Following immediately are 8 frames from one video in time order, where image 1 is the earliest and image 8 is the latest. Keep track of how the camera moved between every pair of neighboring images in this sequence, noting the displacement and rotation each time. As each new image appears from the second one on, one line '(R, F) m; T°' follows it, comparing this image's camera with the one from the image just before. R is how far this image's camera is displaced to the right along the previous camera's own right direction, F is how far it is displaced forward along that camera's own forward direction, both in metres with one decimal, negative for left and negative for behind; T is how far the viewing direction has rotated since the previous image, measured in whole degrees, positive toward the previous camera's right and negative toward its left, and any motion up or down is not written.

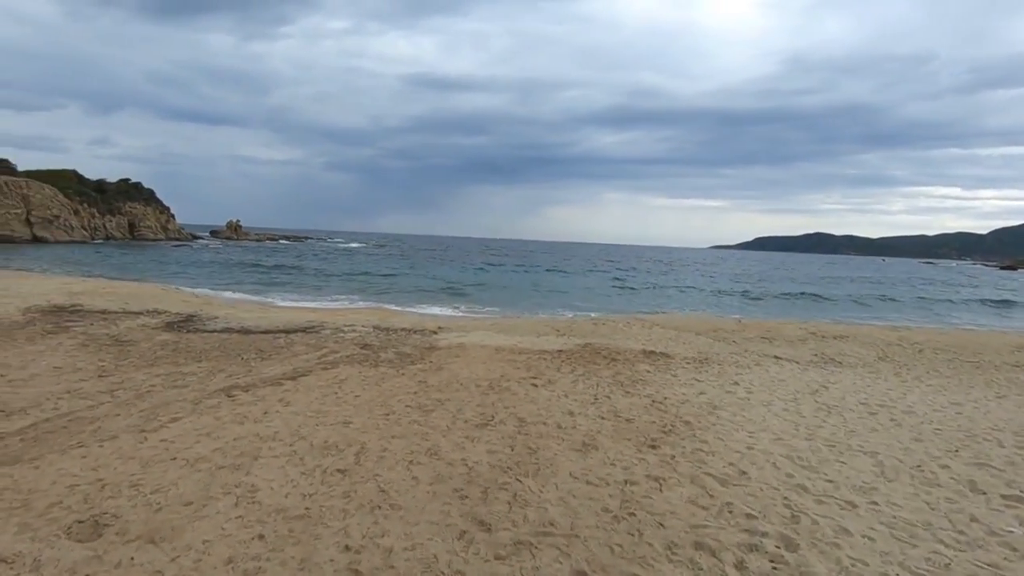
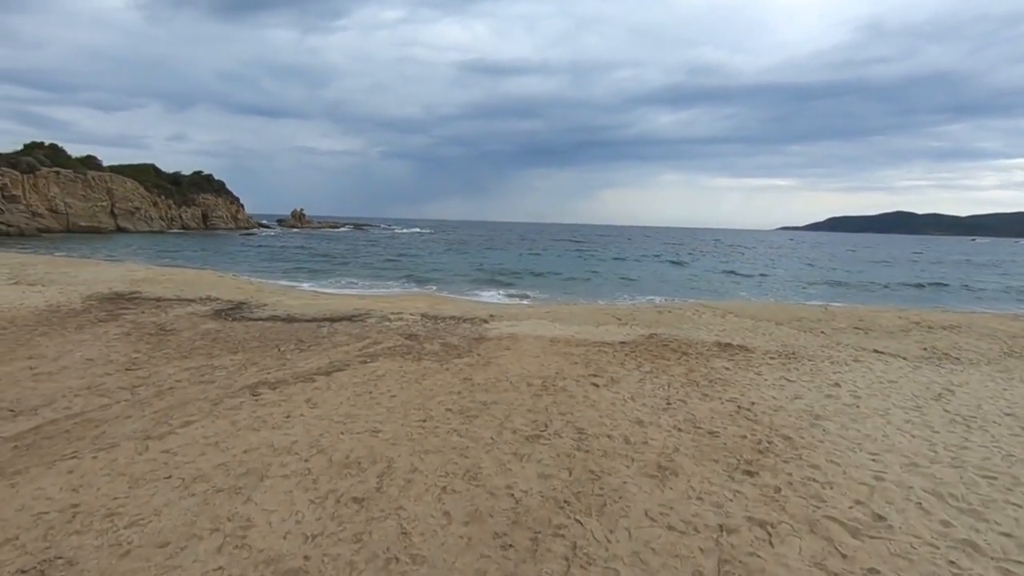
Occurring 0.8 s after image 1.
(0.0, +1.0) m; -6°
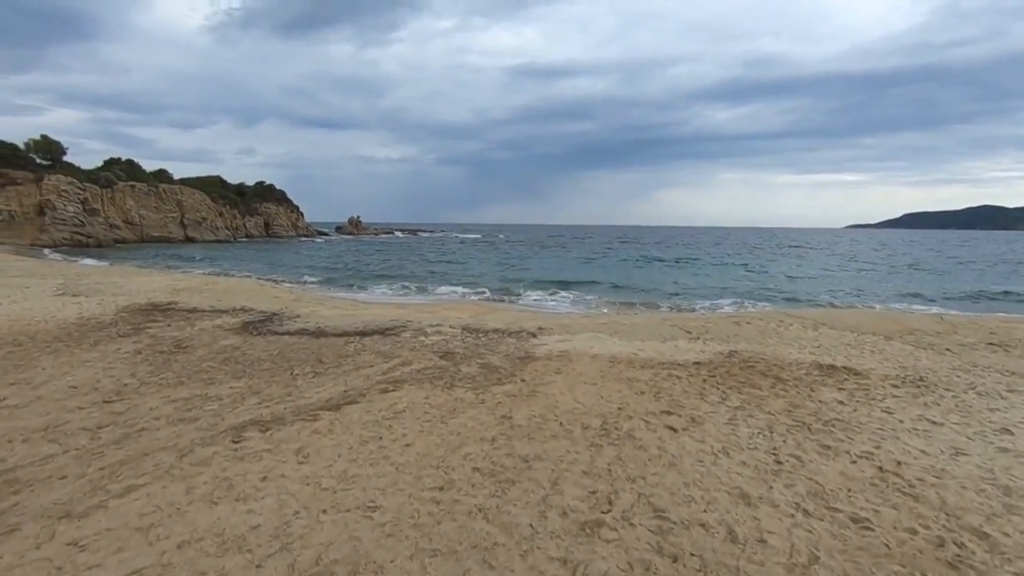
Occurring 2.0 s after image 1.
(0.0, +1.5) m; -6°
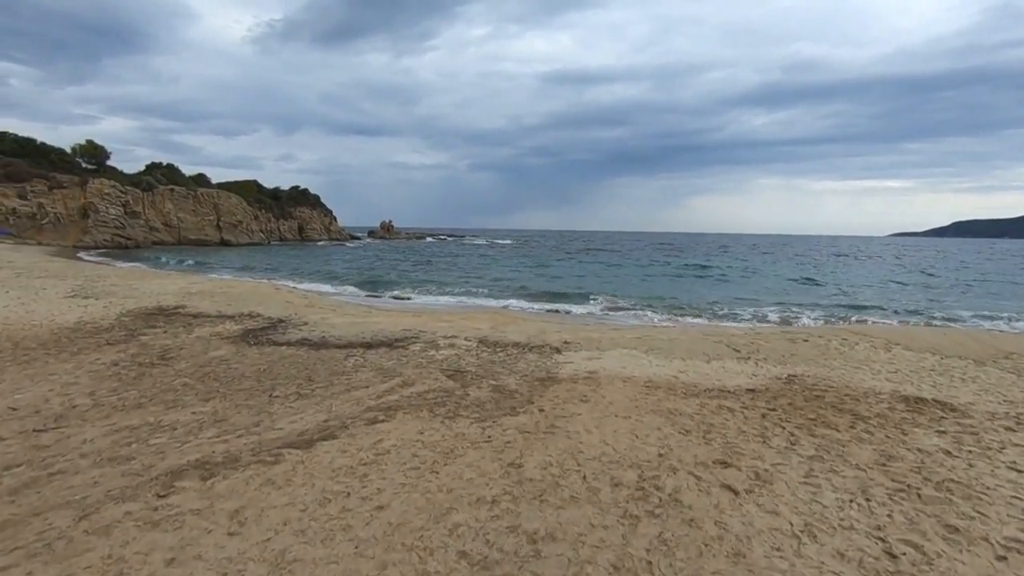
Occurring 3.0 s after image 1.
(+0.1, +1.2) m; -3°
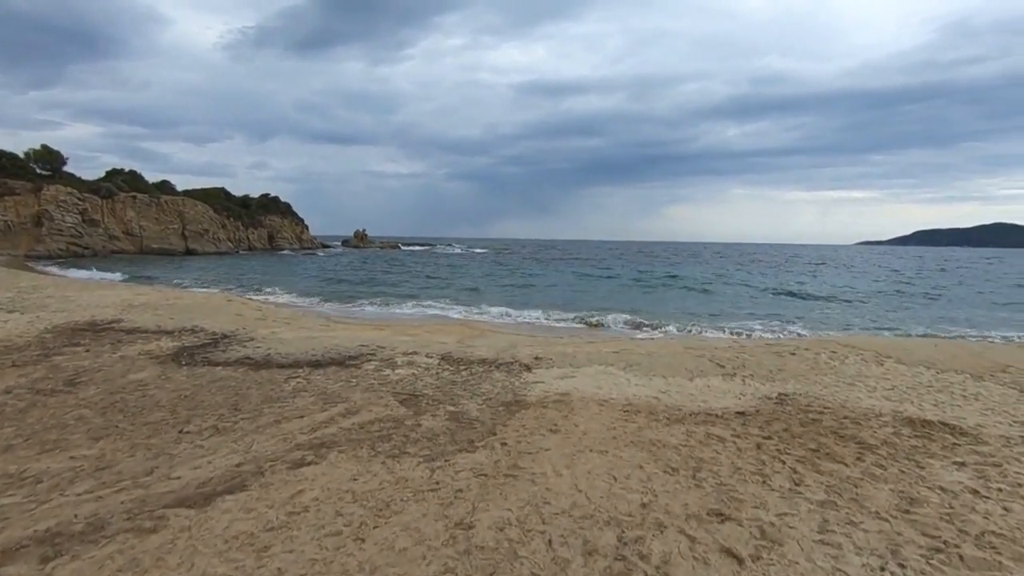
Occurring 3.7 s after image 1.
(+0.2, +0.9) m; +2°
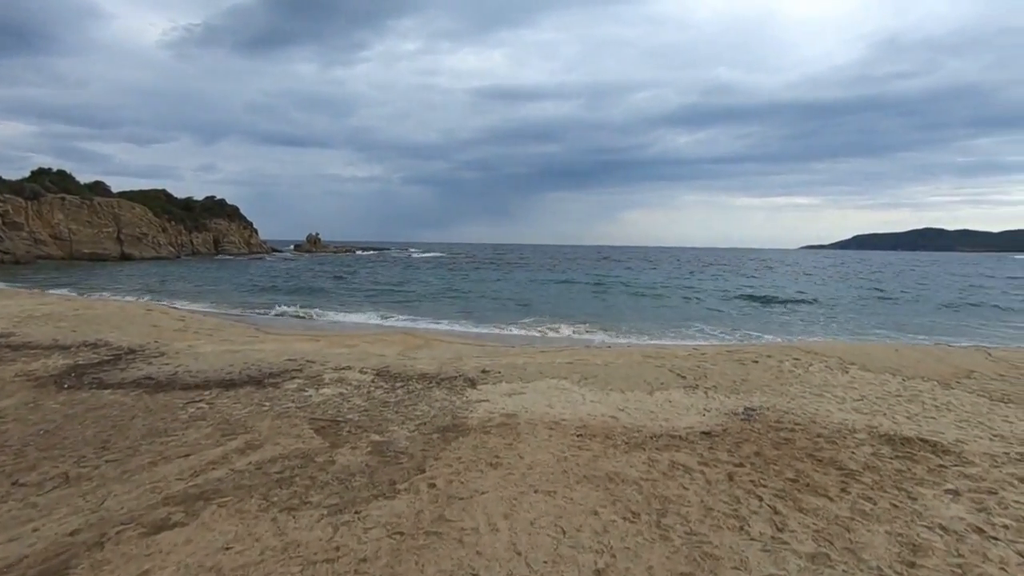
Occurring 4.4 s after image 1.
(+0.2, +0.8) m; +4°
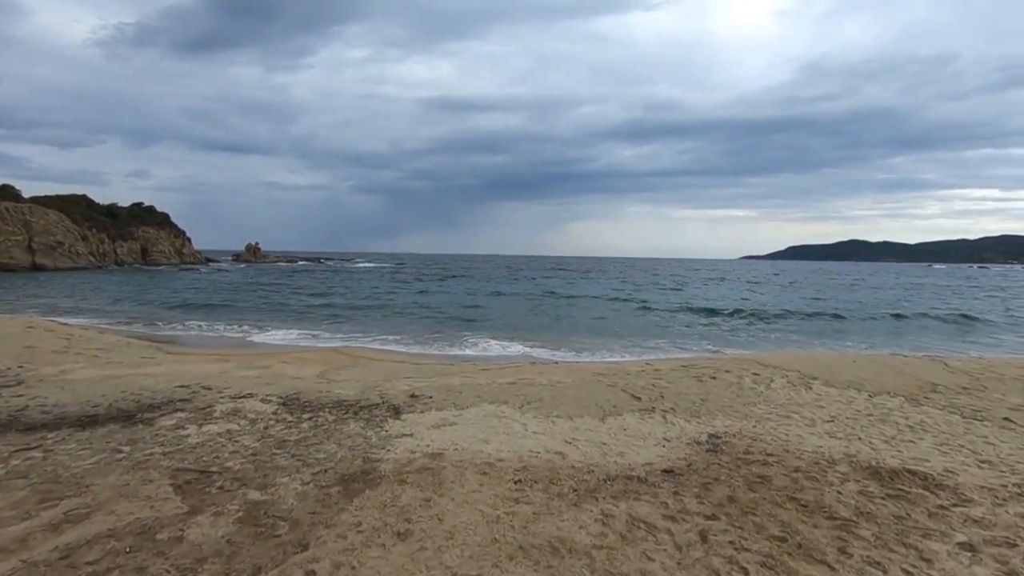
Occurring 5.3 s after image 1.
(+0.2, +1.0) m; +5°
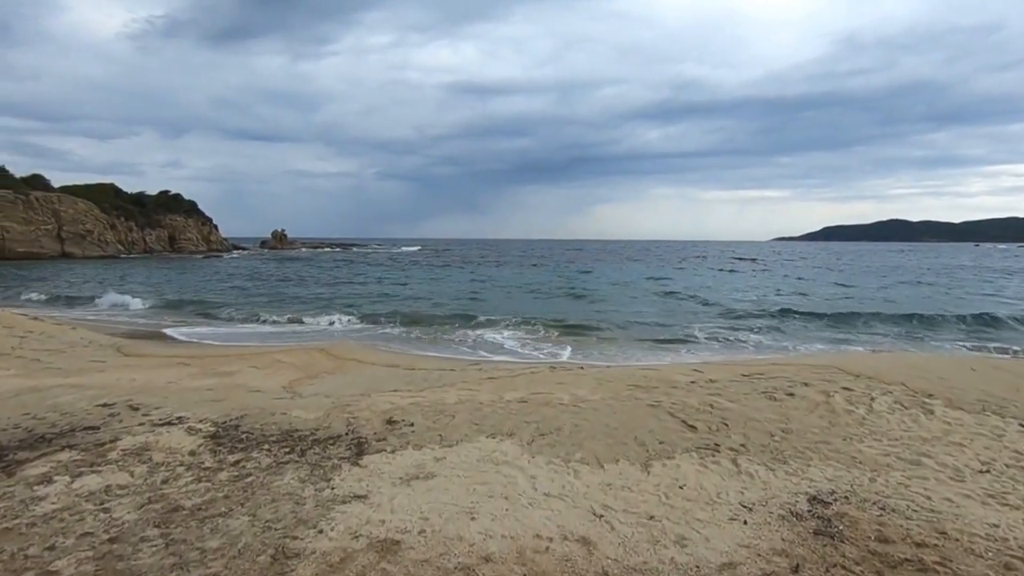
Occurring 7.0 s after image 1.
(+0.2, +1.9) m; -3°
